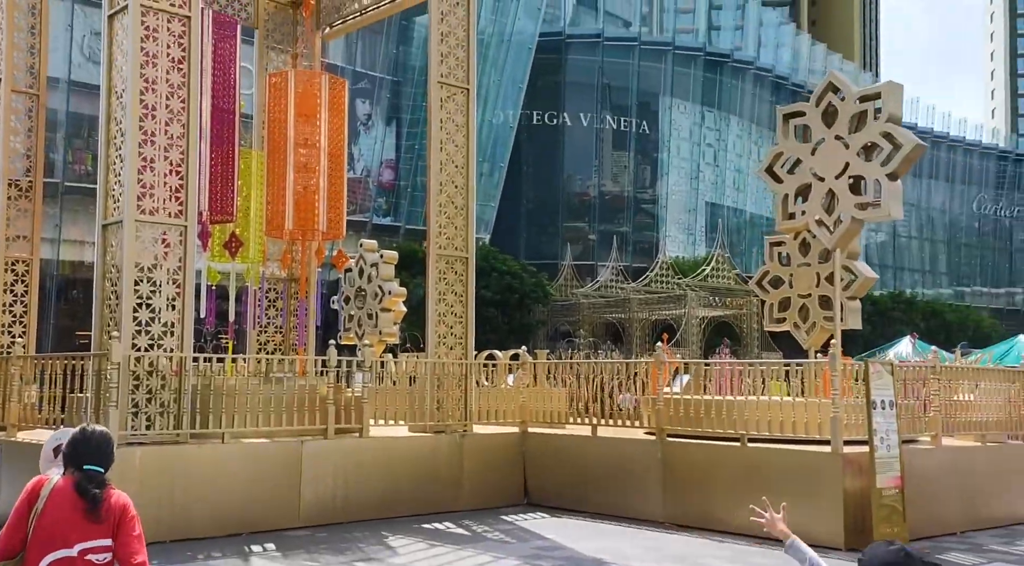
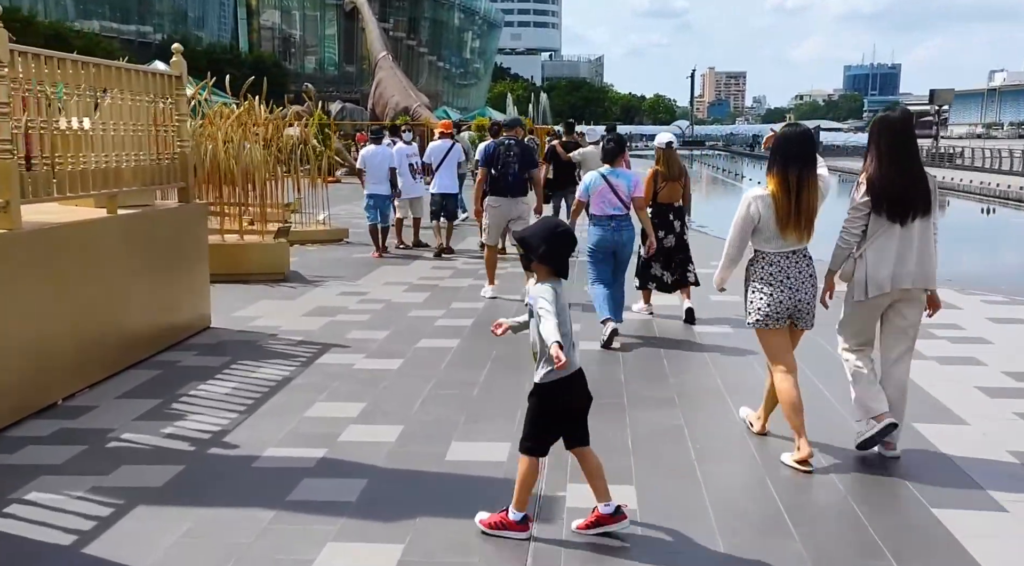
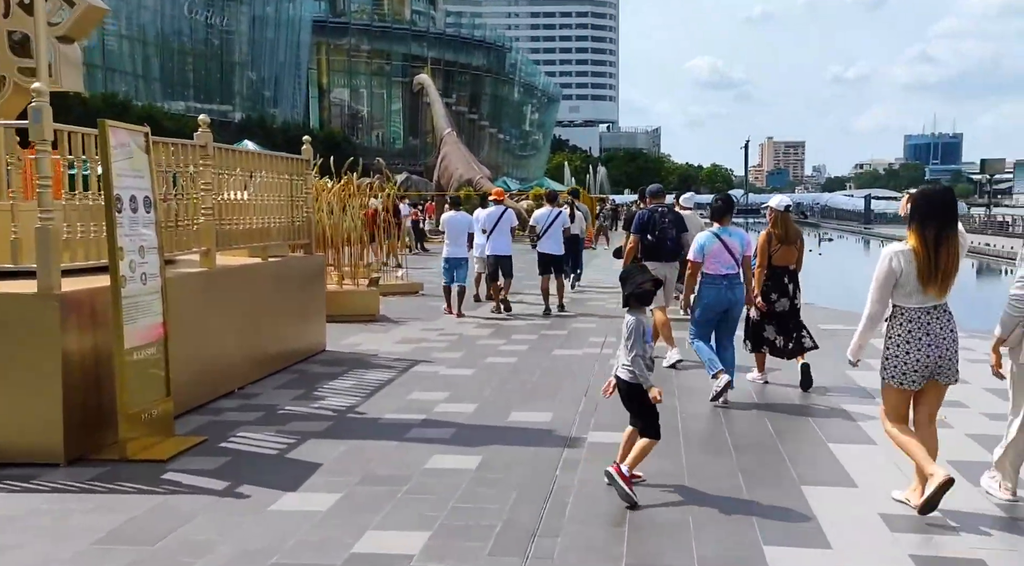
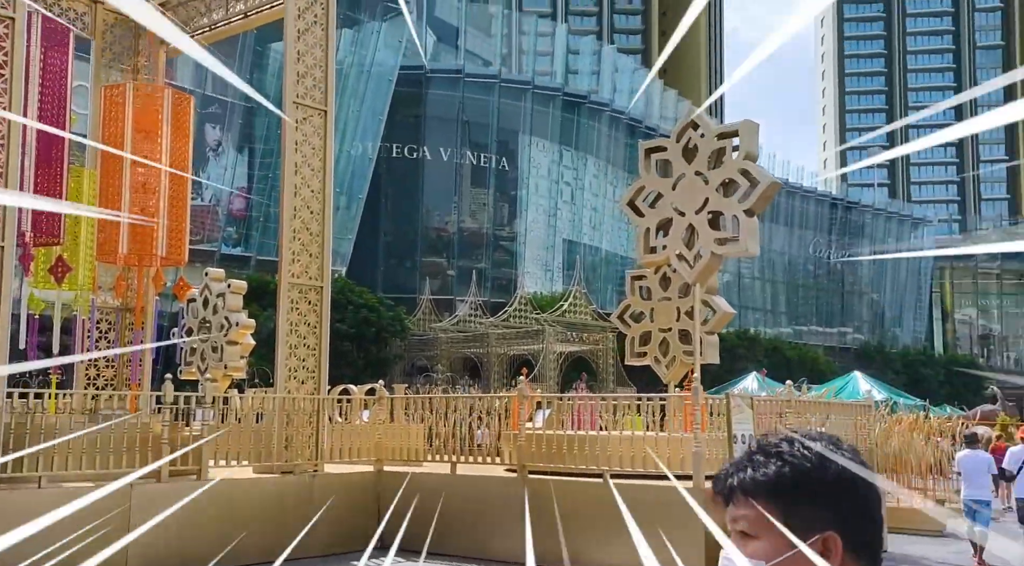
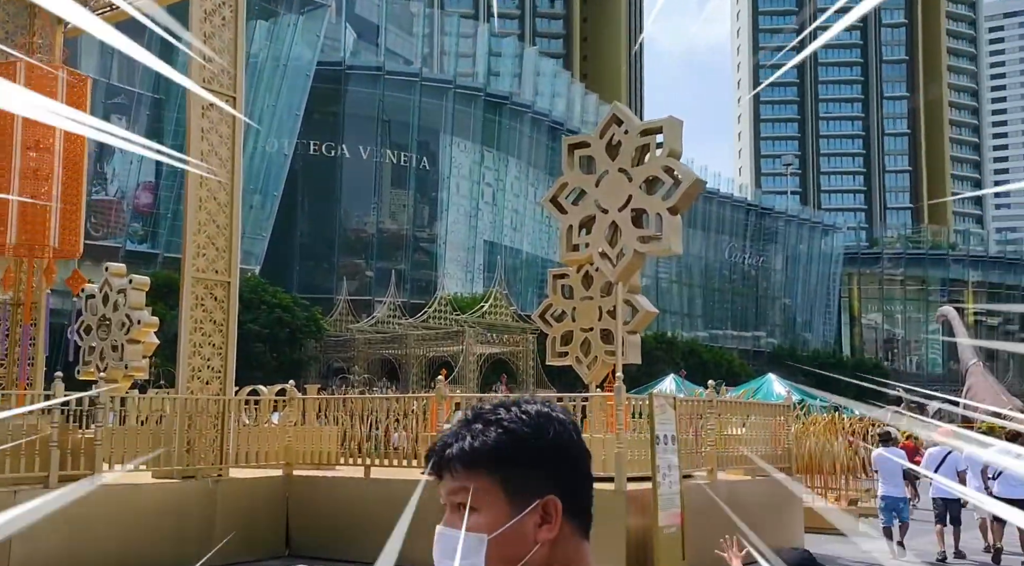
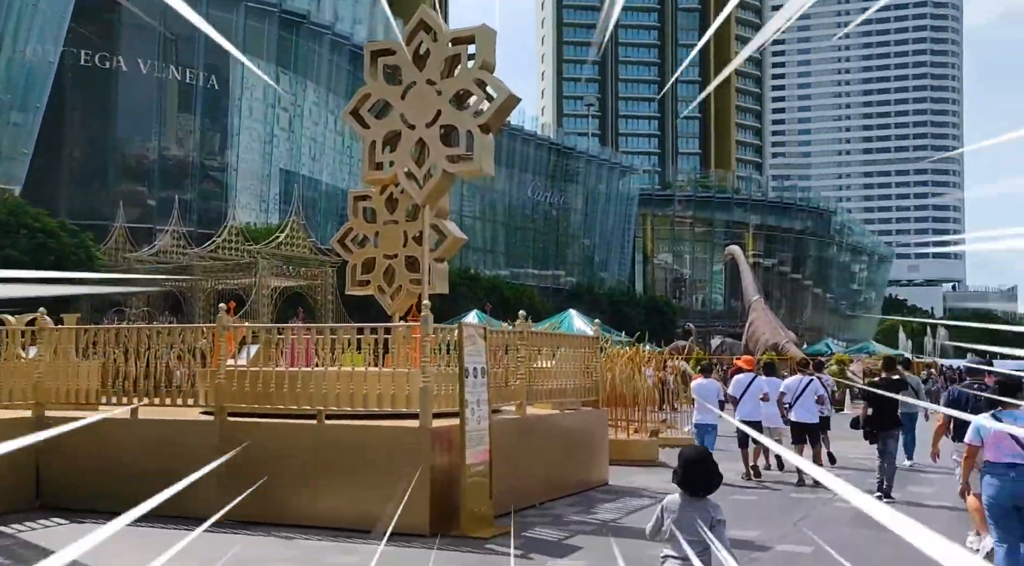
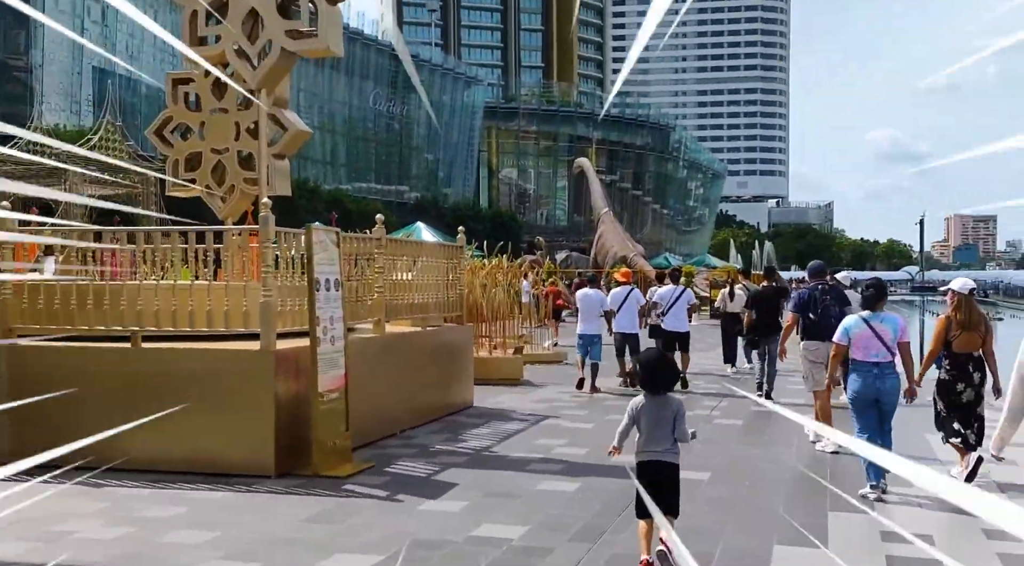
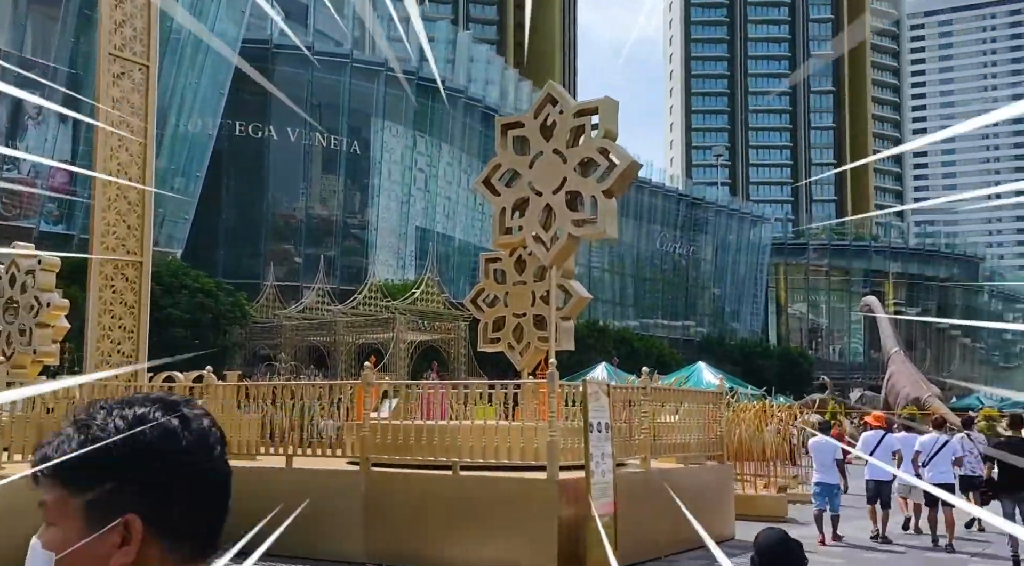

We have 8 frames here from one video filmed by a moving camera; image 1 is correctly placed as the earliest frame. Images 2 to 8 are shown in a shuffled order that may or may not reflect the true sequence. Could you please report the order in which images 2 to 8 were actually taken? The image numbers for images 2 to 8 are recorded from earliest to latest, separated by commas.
4, 5, 8, 6, 7, 3, 2
